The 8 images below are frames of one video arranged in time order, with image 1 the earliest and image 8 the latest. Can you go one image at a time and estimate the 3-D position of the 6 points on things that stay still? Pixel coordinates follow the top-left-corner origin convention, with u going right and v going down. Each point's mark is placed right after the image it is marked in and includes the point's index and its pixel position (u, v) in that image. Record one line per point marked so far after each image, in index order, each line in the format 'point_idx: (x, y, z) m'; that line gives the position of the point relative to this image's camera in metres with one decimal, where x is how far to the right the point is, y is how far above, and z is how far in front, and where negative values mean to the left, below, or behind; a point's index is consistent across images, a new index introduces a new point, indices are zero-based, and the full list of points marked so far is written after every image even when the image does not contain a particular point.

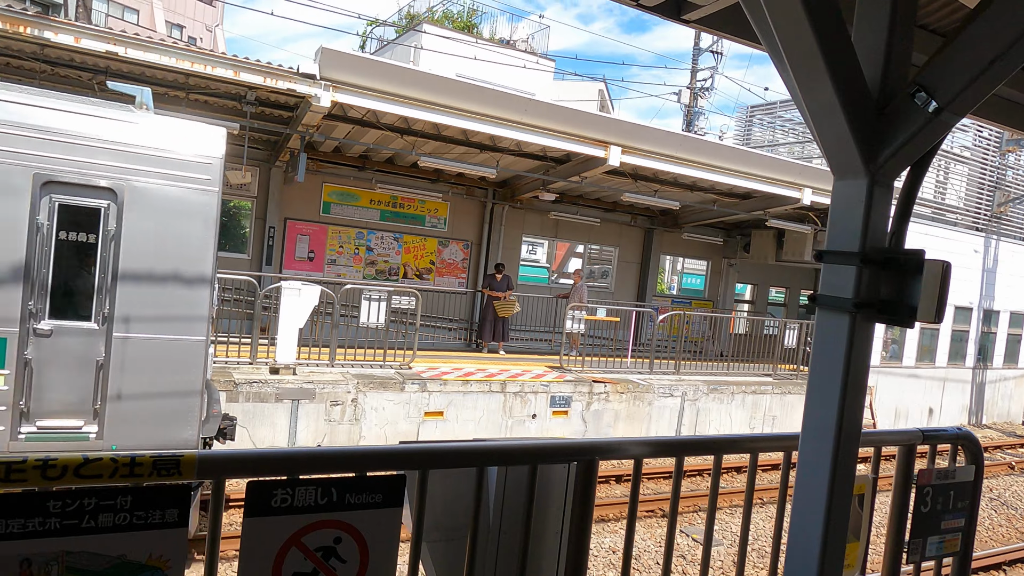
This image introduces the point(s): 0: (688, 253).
0: (+3.7, +0.8, +14.5) m
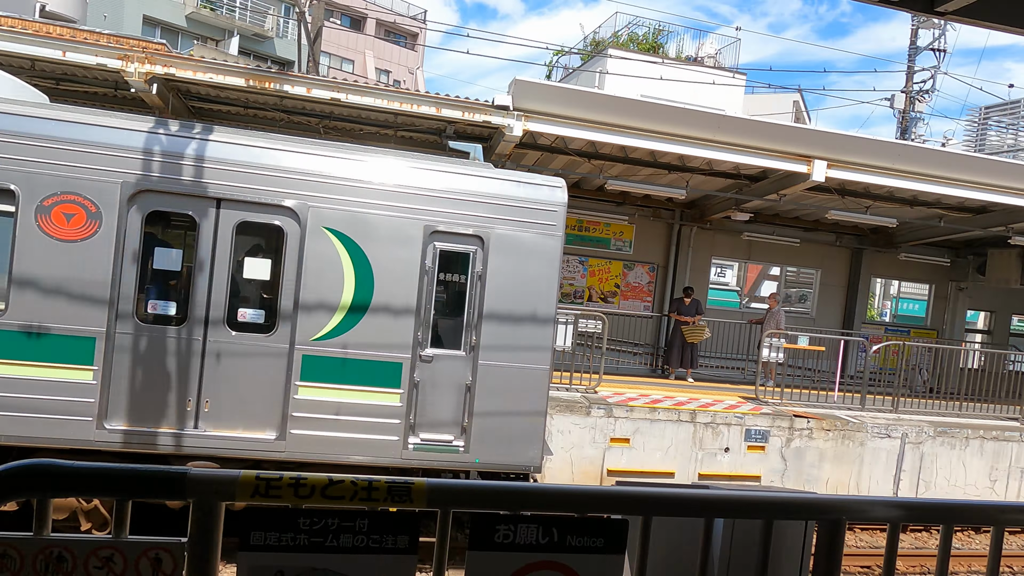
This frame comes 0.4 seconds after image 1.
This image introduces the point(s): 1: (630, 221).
0: (+7.8, +0.2, +12.8) m
1: (+2.1, +1.1, +11.3) m
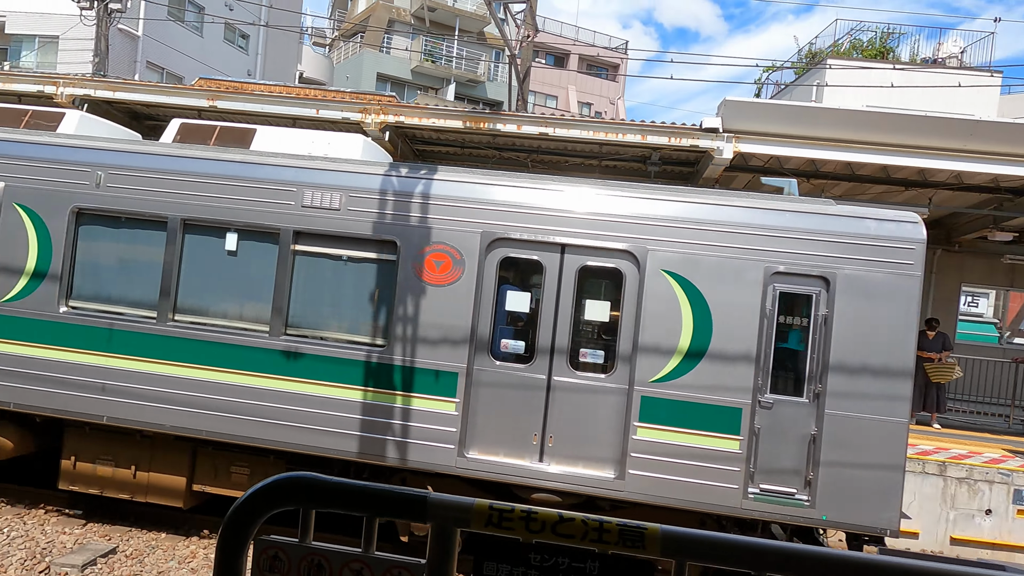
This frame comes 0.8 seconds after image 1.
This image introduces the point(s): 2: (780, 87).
0: (+11.5, -0.3, +9.8) m
1: (+5.7, +0.6, +10.2) m
2: (+8.2, +6.0, +19.7) m
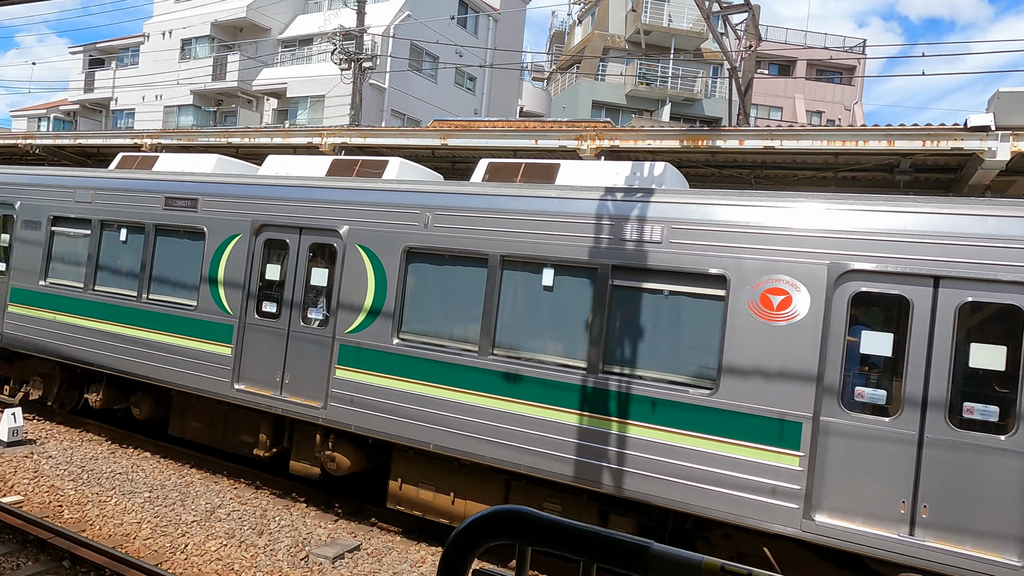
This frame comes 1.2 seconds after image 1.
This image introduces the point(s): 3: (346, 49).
0: (+14.2, -0.6, +5.6) m
1: (+8.8, +0.3, +7.8) m
2: (+14.1, +5.4, +16.2) m
3: (-4.7, +6.6, +18.2) m
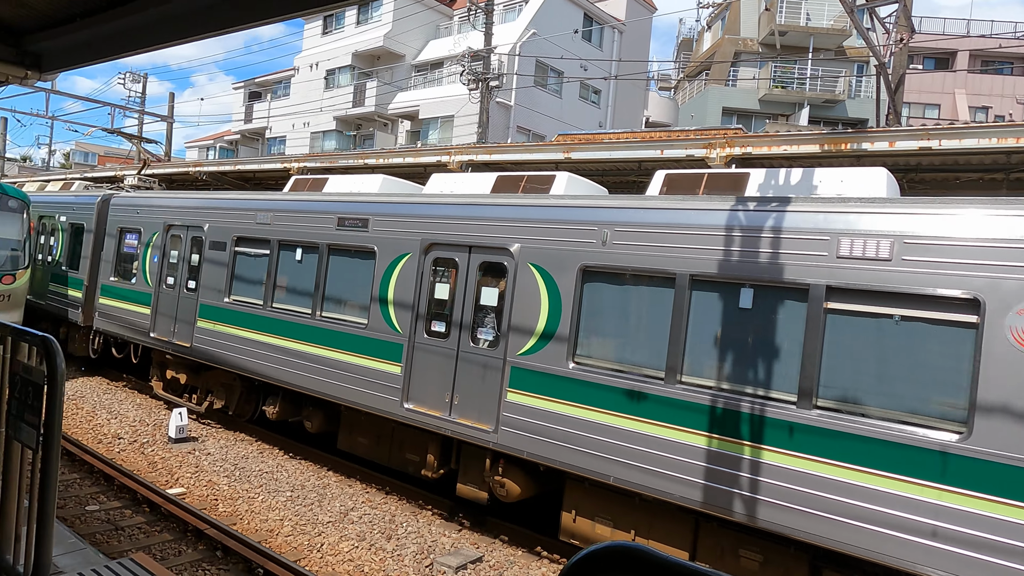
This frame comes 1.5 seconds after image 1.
0: (+15.1, -0.7, +2.8) m
1: (+10.2, +0.1, +5.9) m
2: (+17.0, +5.0, +13.3) m
3: (-1.1, +6.2, +18.7) m
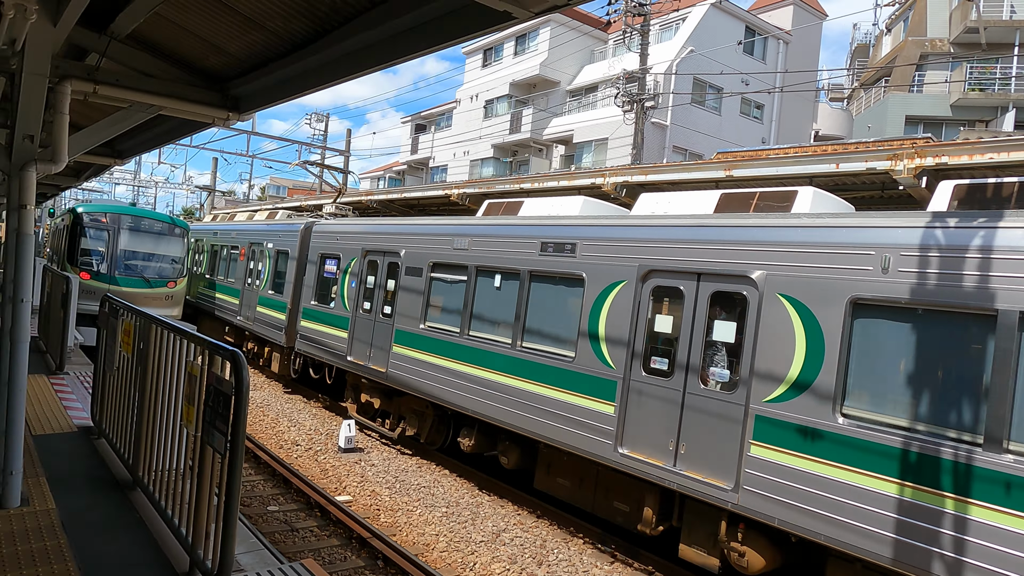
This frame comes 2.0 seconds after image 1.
0: (+15.5, -0.9, -0.9) m
1: (+11.4, -0.1, +3.3) m
2: (+19.8, +4.5, +9.2) m
3: (+3.3, +5.5, +18.5) m
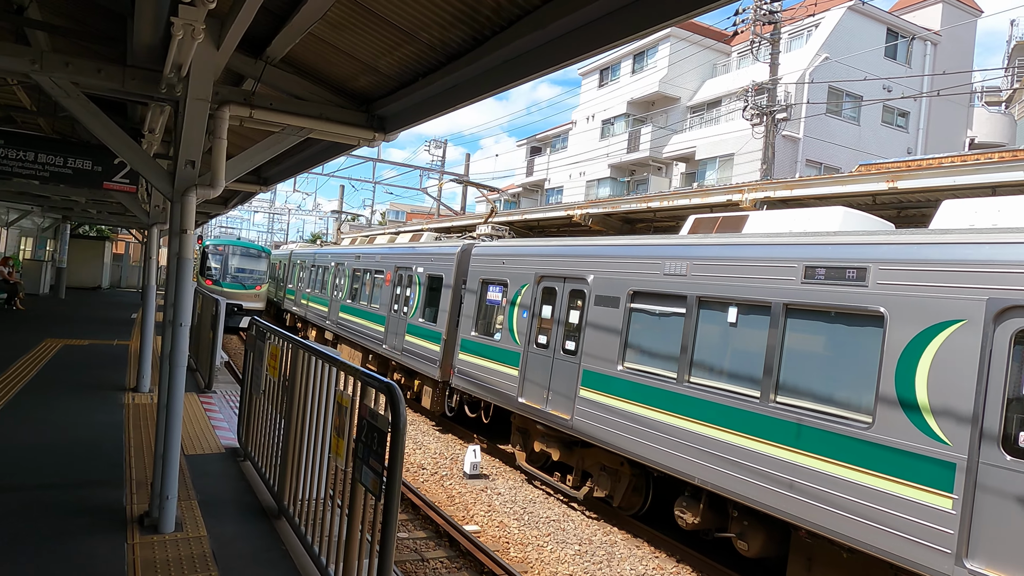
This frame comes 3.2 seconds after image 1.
0: (+15.4, -0.9, -3.9) m
1: (+12.1, -0.3, +0.9) m
2: (+21.3, +4.1, +5.5) m
3: (+6.6, +4.9, +17.4) m
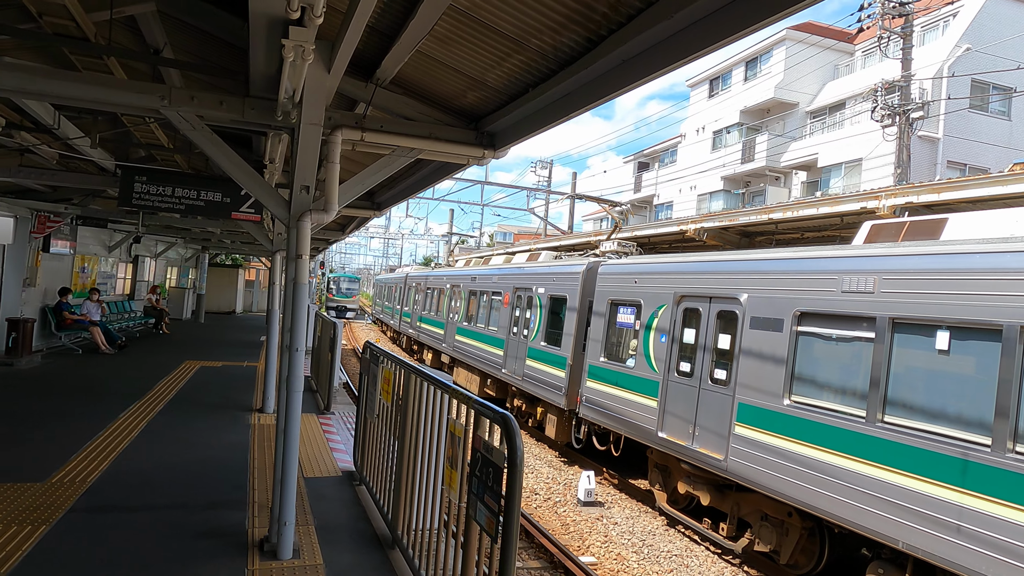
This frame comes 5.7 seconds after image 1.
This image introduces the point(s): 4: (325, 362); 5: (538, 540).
0: (+14.6, -0.5, -6.6) m
1: (+12.1, -0.1, -1.3) m
2: (+21.9, +4.4, +1.8) m
3: (+9.3, +4.5, +16.0) m
4: (-2.7, -1.1, +9.6) m
5: (+0.3, -2.5, +6.4) m
